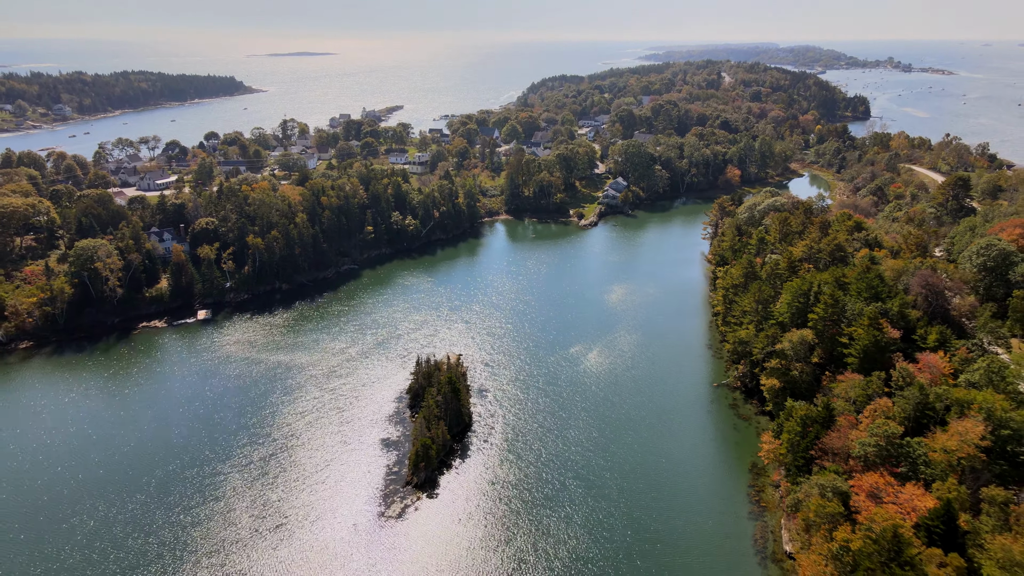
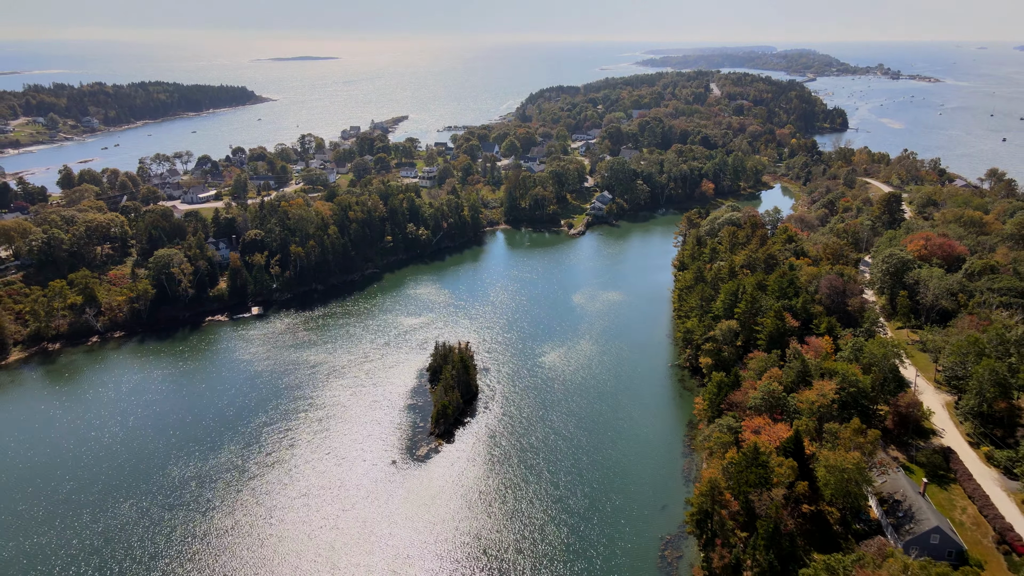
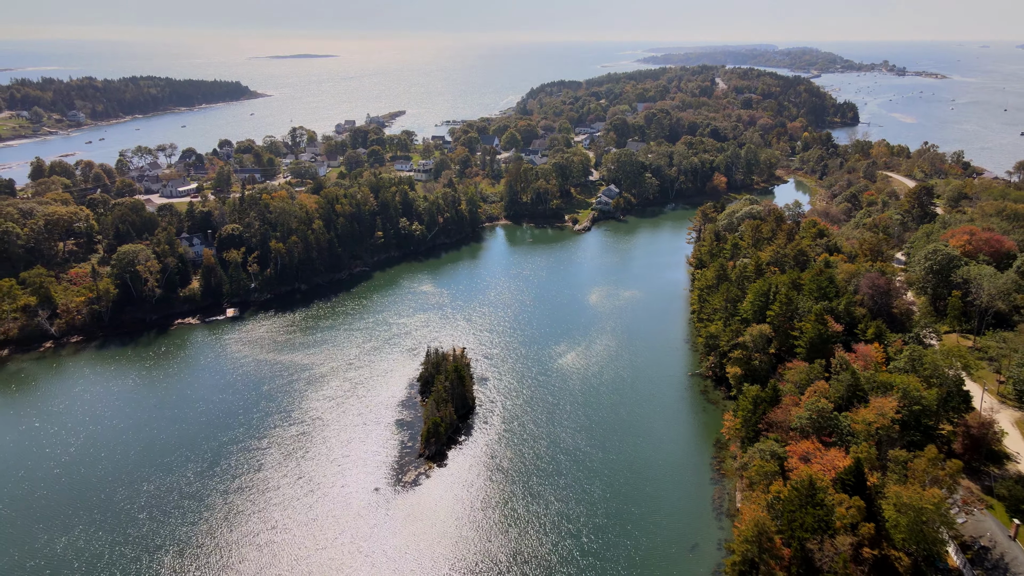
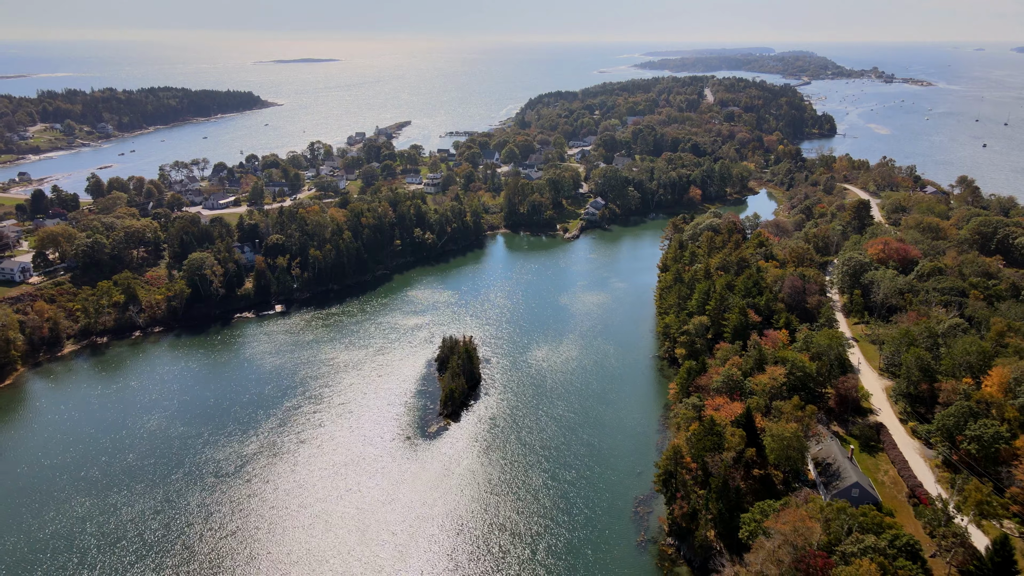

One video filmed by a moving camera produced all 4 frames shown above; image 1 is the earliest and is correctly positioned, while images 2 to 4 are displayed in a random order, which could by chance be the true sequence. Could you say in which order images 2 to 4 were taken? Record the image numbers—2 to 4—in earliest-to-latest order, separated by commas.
3, 2, 4
